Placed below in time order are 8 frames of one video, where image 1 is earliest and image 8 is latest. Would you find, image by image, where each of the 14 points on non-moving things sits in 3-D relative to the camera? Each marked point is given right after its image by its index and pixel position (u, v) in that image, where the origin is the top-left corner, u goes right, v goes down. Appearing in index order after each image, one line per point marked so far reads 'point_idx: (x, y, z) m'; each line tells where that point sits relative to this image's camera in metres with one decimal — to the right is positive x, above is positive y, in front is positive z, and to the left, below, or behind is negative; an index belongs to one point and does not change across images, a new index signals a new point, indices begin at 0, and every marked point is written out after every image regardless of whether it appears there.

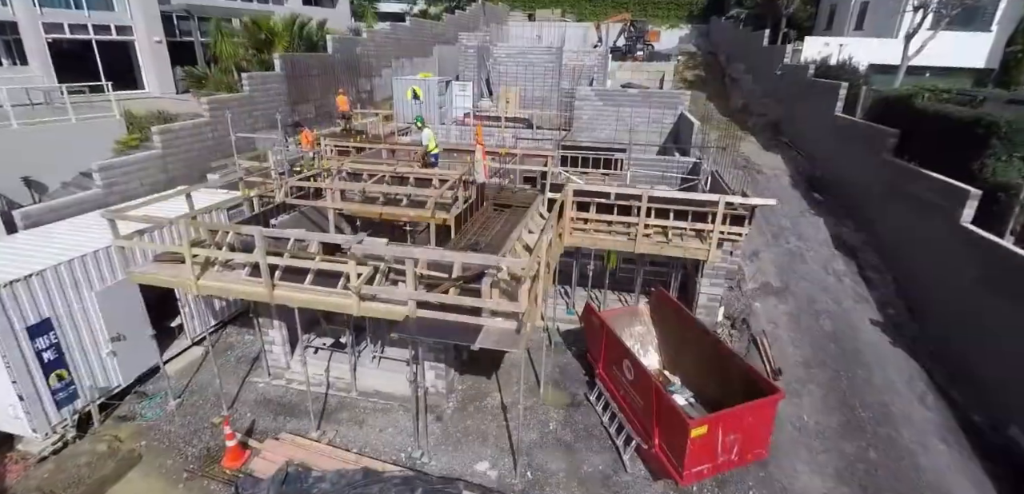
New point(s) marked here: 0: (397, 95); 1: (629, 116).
0: (-4.1, +5.4, +17.2) m
1: (+3.7, +4.1, +15.4) m
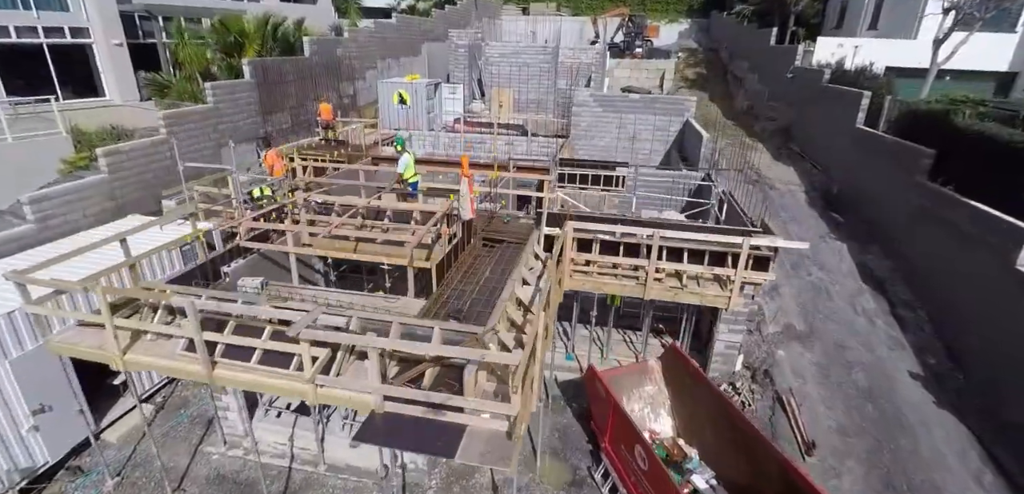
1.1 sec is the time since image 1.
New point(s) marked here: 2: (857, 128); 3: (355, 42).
0: (-4.3, +4.9, +16.1) m
1: (+3.5, +3.7, +14.4) m
2: (+7.7, +2.7, +10.8) m
3: (-5.1, +6.7, +15.9) m
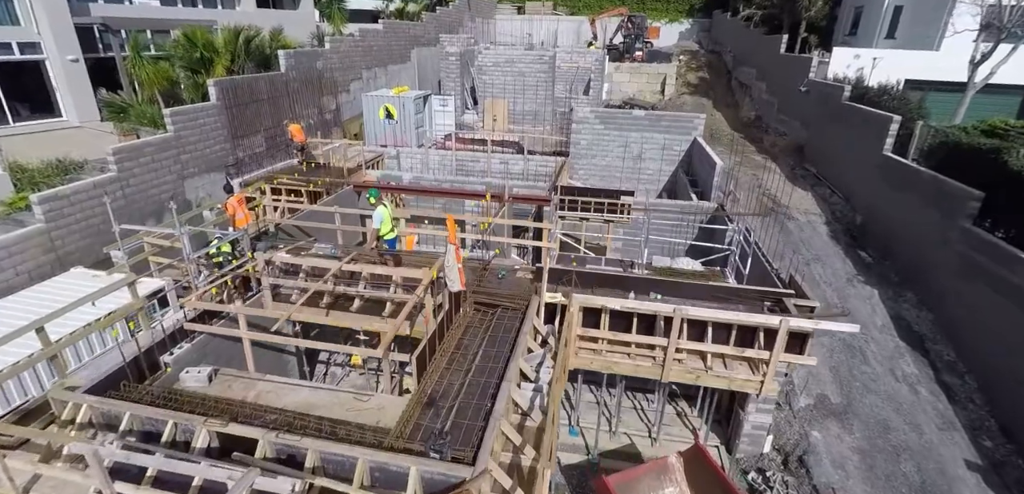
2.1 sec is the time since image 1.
0: (-4.5, +4.2, +15.0) m
1: (+3.4, +2.9, +13.4) m
2: (+7.6, +1.9, +9.9) m
3: (-5.3, +5.9, +14.8) m
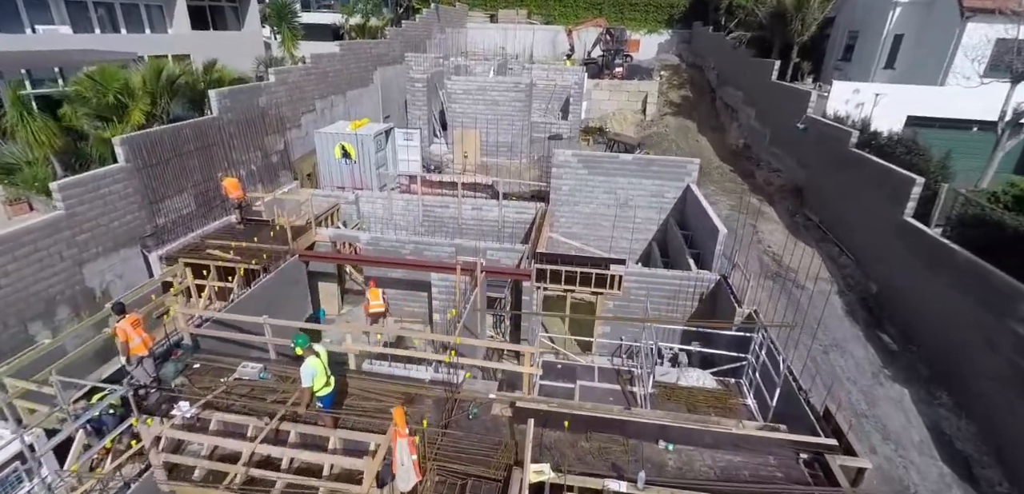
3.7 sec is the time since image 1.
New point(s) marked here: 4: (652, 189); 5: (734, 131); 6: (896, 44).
0: (-5.2, +2.6, +13.2) m
1: (+2.7, +1.4, +12.1) m
2: (+7.1, +0.5, +8.8) m
3: (-6.1, +4.3, +13.0) m
4: (+3.5, +1.4, +12.0) m
5: (+8.6, +4.5, +18.8) m
6: (+11.1, +5.9, +14.0) m
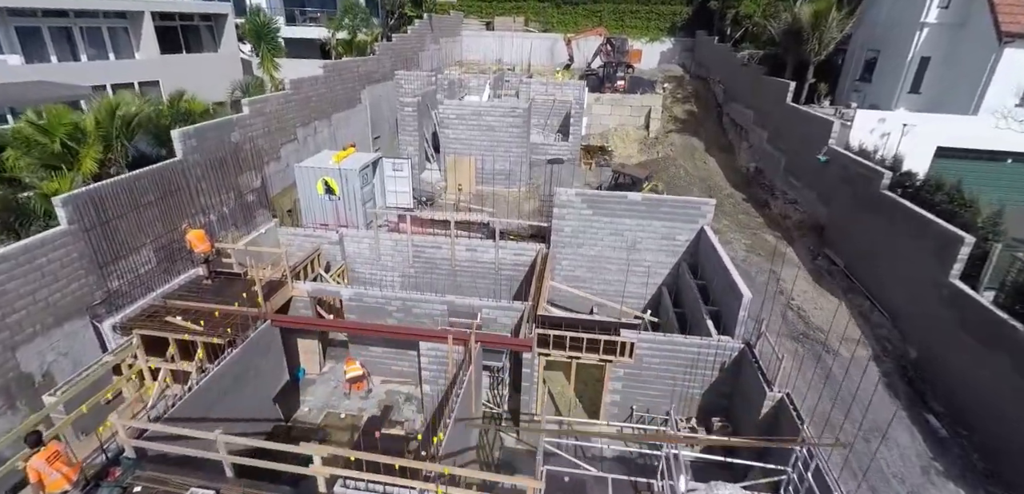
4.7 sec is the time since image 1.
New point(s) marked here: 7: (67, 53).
0: (-5.3, +1.5, +12.2) m
1: (+2.7, +0.4, +11.1) m
2: (+7.1, -0.6, +7.8) m
3: (-6.1, +3.2, +11.9) m
4: (+3.4, +0.4, +11.0) m
5: (+8.5, +3.5, +17.8) m
6: (+11.0, +4.9, +13.1) m
7: (-10.8, +4.7, +11.7) m
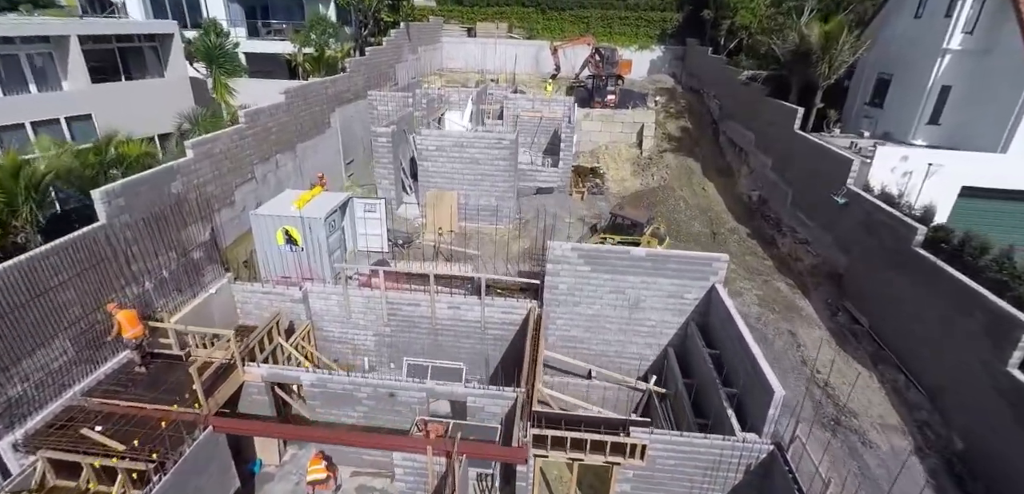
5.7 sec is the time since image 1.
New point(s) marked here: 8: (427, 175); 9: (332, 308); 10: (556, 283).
0: (-5.6, +0.2, +10.7) m
1: (+2.4, -0.9, +9.9) m
2: (+7.0, -1.8, +6.7) m
3: (-6.4, +1.9, +10.3) m
4: (+3.2, -0.9, +9.8) m
5: (+8.0, +2.4, +16.8) m
6: (+10.7, +3.8, +12.0) m
7: (-11.1, +3.3, +10.0) m
8: (-2.3, +2.0, +13.4) m
9: (-4.0, -1.4, +10.8) m
10: (+0.9, -0.7, +10.0) m
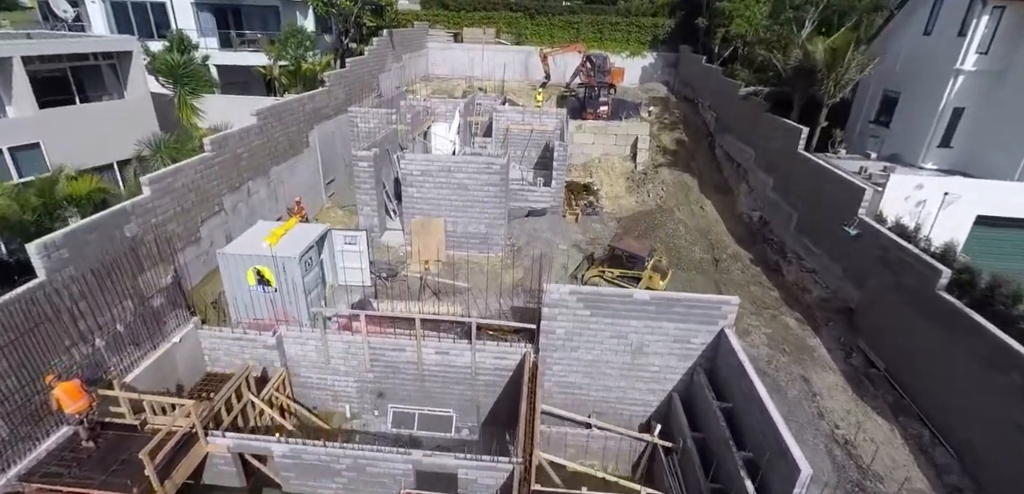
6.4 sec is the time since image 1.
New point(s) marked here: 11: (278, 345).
0: (-5.7, -0.7, +9.8) m
1: (+2.3, -1.6, +9.1) m
2: (+6.9, -2.6, +6.1) m
3: (-6.6, +1.1, +9.4) m
4: (+3.1, -1.6, +9.1) m
5: (+7.7, +1.7, +16.1) m
6: (+10.4, +3.1, +11.5) m
7: (-11.2, +2.4, +8.9) m
8: (-2.6, +1.2, +12.5) m
9: (-4.2, -2.2, +9.9) m
10: (+0.8, -1.5, +9.2) m
11: (-4.7, -2.0, +9.7) m
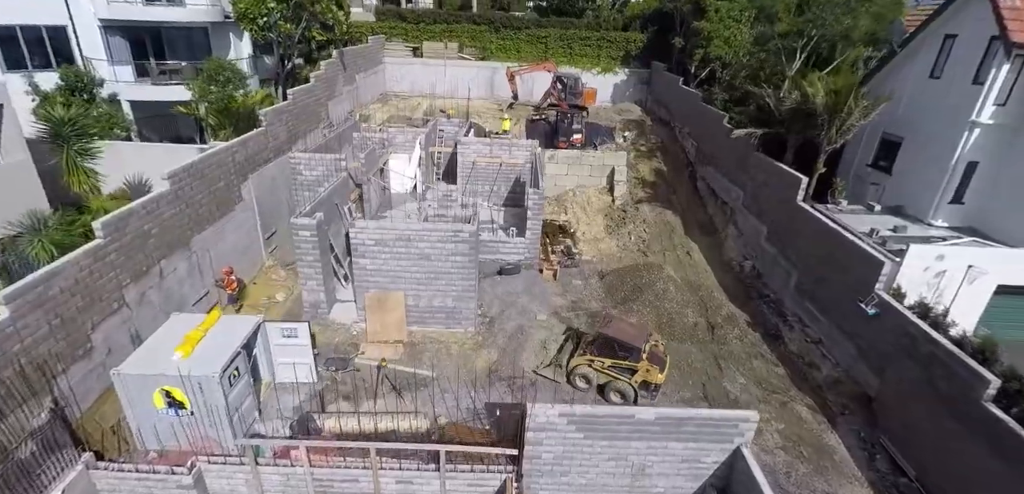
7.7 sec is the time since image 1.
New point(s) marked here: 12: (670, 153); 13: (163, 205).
0: (-6.1, -2.5, +7.7) m
1: (+1.9, -3.3, +7.6) m
2: (+6.8, -4.2, +4.9) m
3: (-7.0, -0.9, +7.3) m
4: (+2.7, -3.3, +7.6) m
5: (+6.8, +0.3, +14.9) m
6: (+9.8, +1.6, +10.5) m
7: (-11.6, +0.4, +6.5) m
8: (-3.2, -0.6, +10.7) m
9: (-4.5, -4.1, +8.0) m
10: (+0.4, -3.2, +7.6) m
11: (-5.1, -3.9, +7.8) m
12: (+6.3, +3.8, +19.5) m
13: (-6.9, +0.9, +9.7) m
